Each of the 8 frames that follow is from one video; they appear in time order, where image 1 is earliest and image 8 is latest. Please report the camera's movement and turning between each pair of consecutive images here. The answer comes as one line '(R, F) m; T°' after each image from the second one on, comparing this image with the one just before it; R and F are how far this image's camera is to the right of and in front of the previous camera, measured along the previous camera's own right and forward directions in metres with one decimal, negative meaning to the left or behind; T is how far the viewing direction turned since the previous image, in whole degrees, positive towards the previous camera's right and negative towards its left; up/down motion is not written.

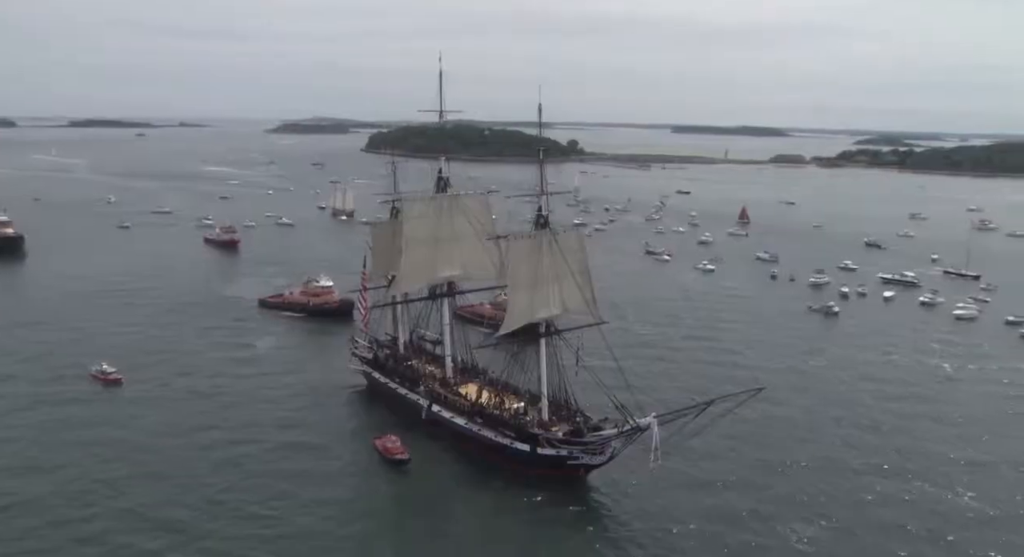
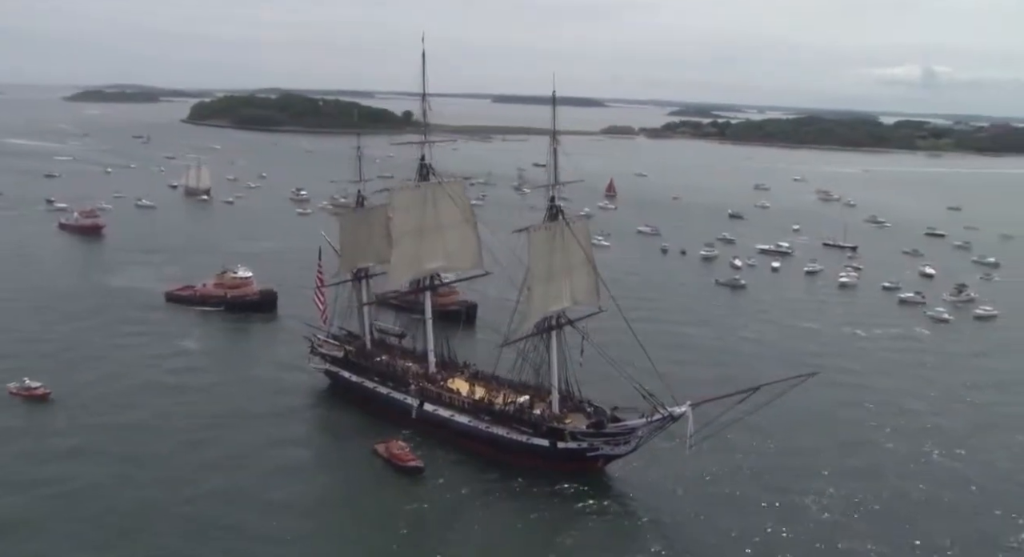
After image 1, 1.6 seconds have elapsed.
(-4.1, +0.5) m; +13°
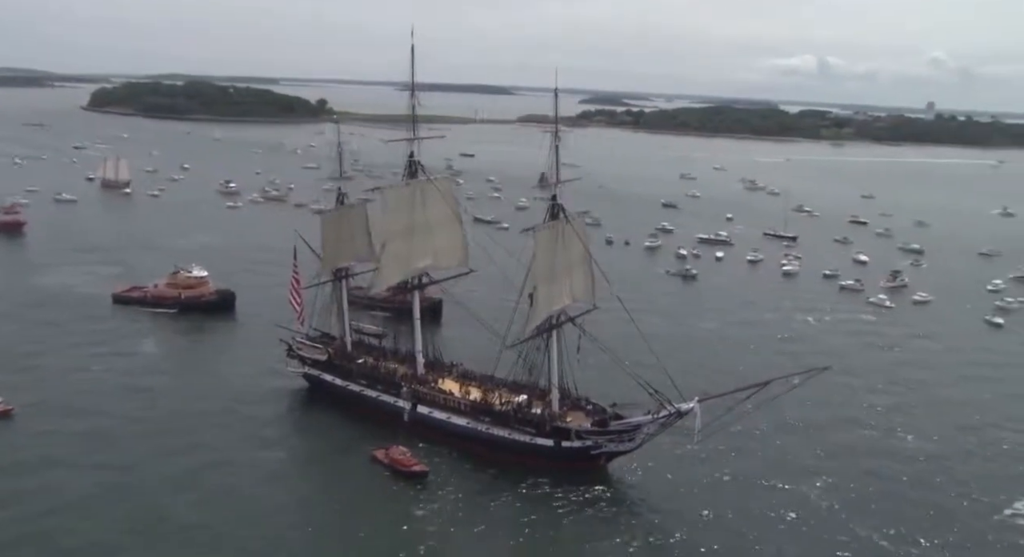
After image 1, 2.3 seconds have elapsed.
(-2.0, +0.2) m; +7°
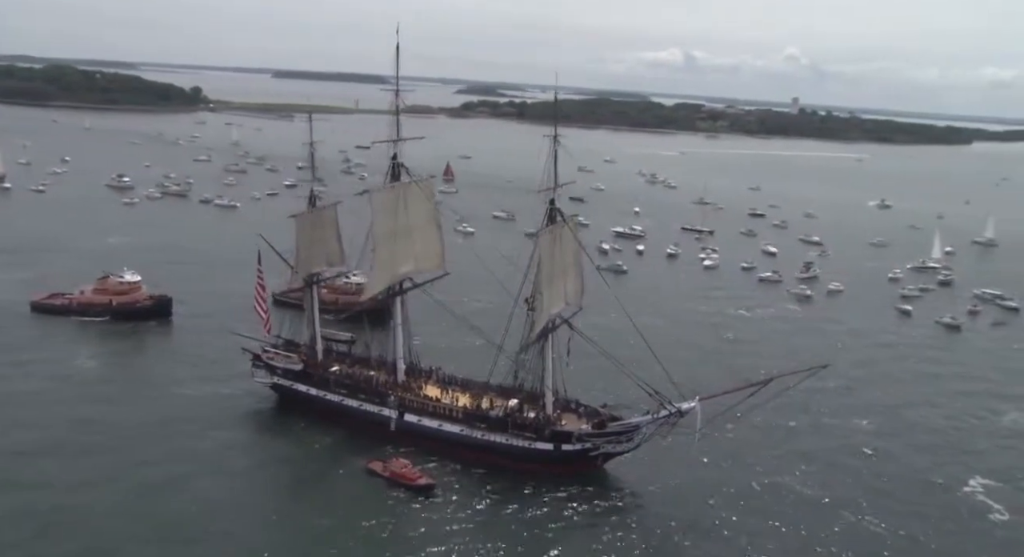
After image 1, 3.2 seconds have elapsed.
(-2.7, +0.3) m; +9°
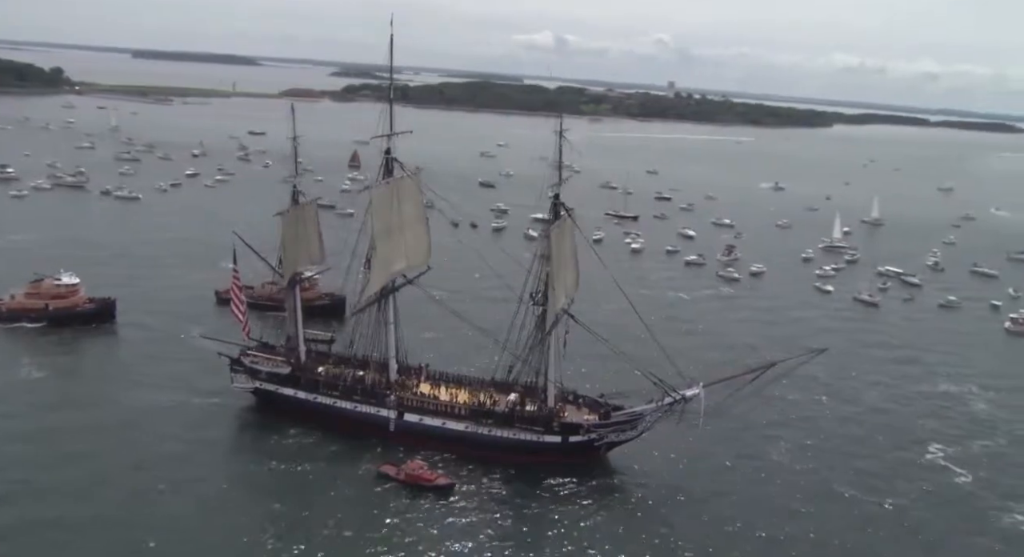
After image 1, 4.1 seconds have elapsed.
(-2.8, +0.3) m; +9°
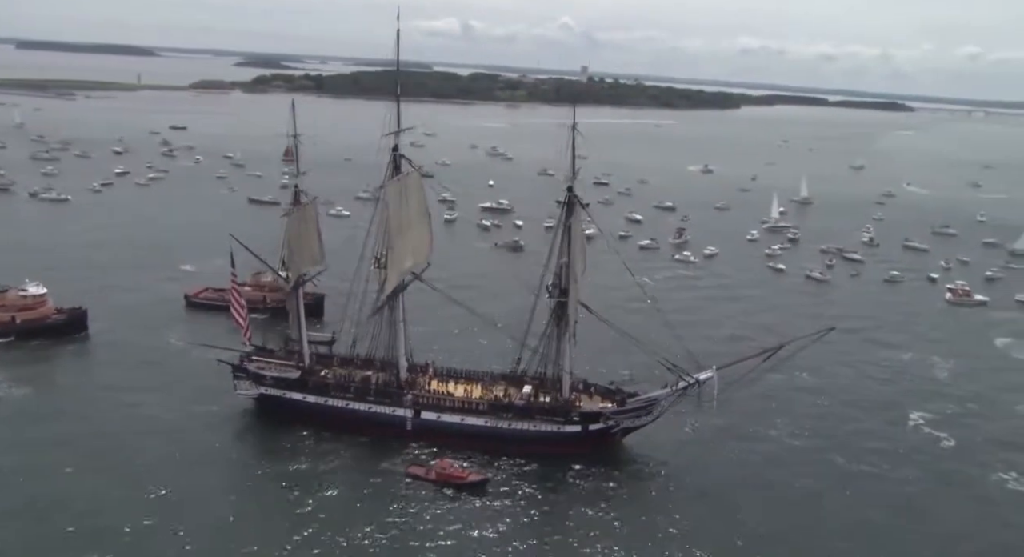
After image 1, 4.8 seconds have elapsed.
(-2.2, +0.2) m; +7°
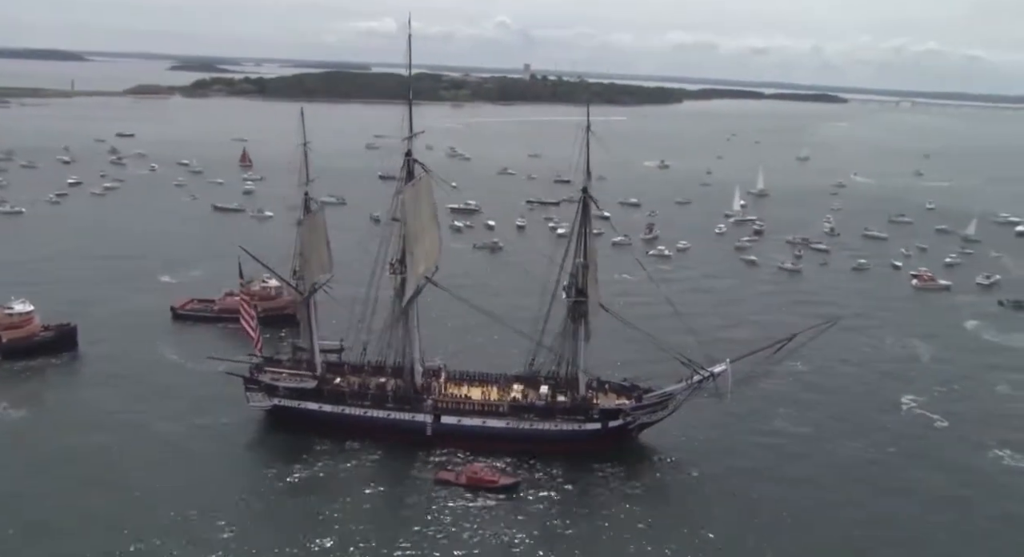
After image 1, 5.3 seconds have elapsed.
(-1.6, +0.1) m; +4°
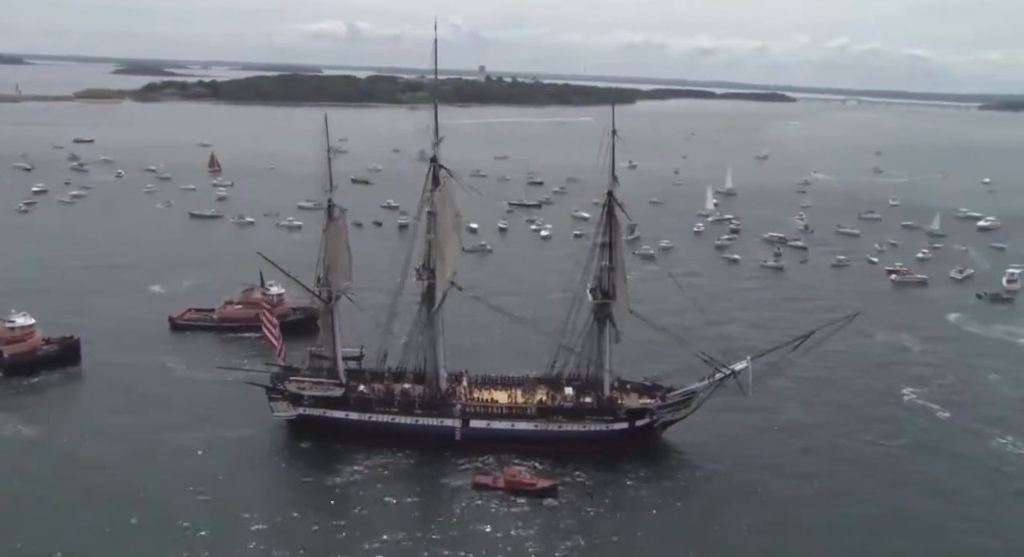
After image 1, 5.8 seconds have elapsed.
(-1.6, +0.1) m; +4°
